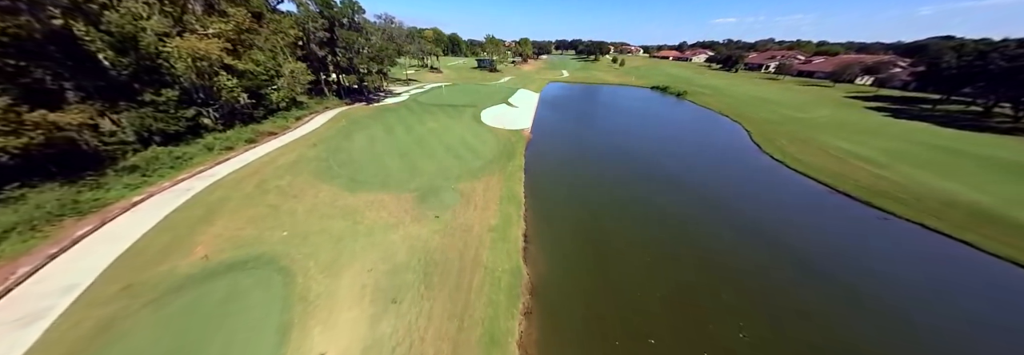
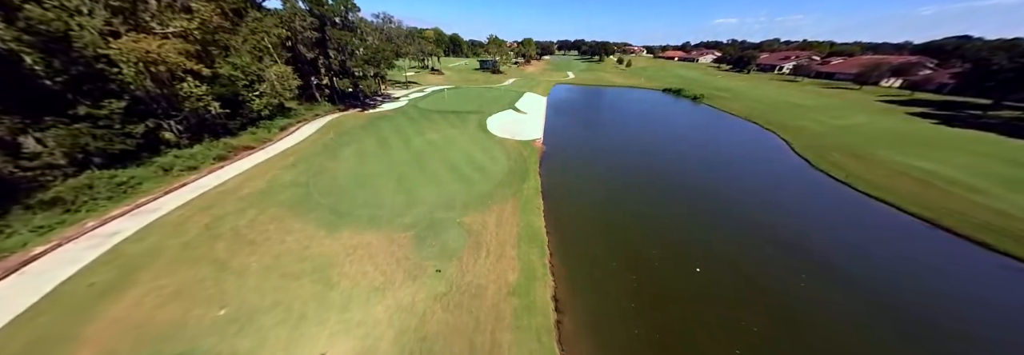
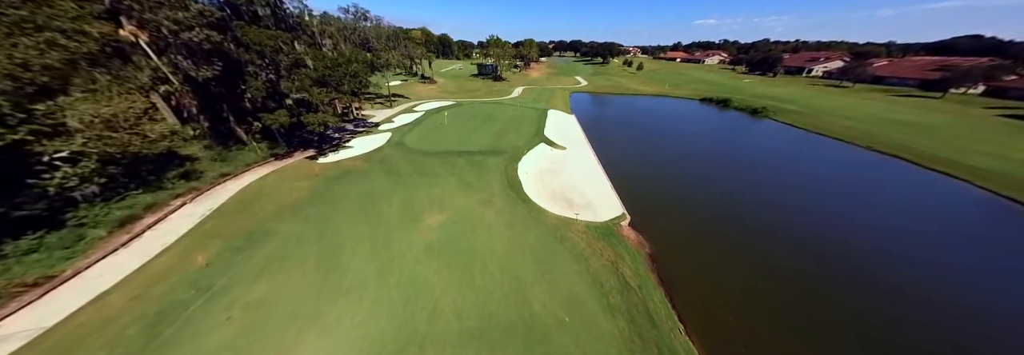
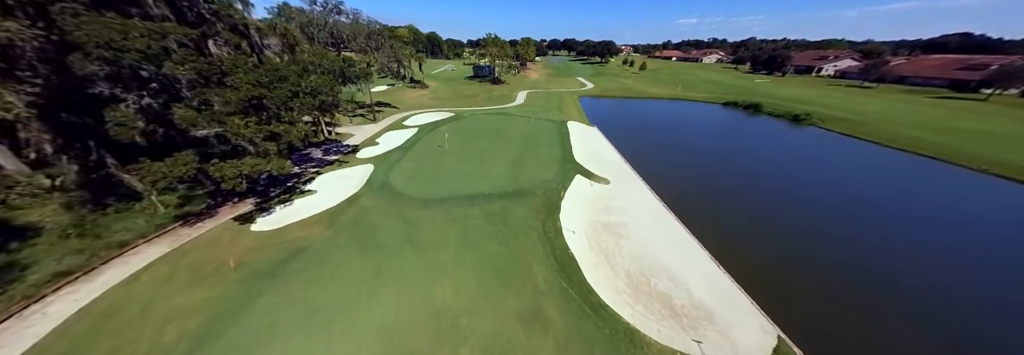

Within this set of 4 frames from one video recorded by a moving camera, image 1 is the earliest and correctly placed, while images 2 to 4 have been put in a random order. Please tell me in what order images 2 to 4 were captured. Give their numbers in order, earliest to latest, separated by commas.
2, 3, 4
